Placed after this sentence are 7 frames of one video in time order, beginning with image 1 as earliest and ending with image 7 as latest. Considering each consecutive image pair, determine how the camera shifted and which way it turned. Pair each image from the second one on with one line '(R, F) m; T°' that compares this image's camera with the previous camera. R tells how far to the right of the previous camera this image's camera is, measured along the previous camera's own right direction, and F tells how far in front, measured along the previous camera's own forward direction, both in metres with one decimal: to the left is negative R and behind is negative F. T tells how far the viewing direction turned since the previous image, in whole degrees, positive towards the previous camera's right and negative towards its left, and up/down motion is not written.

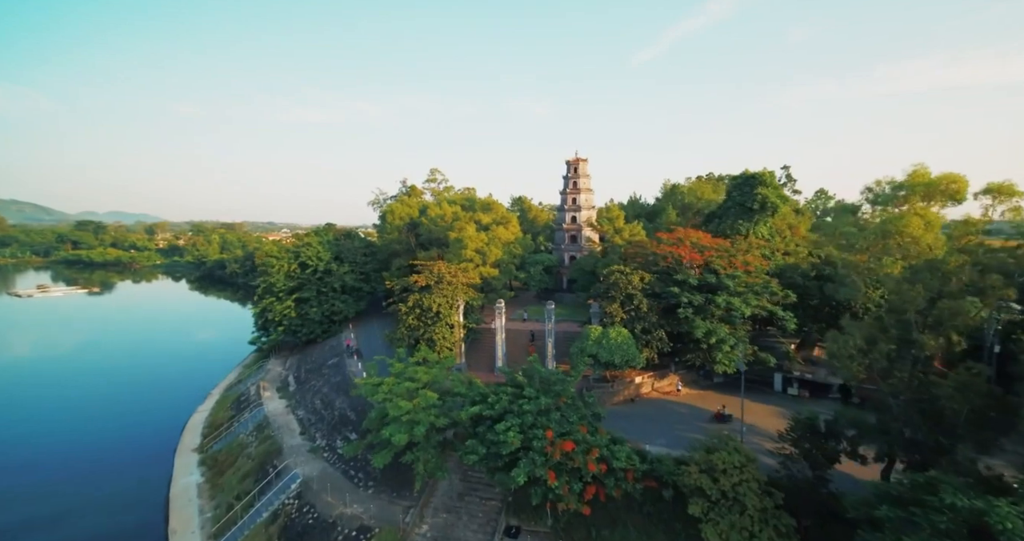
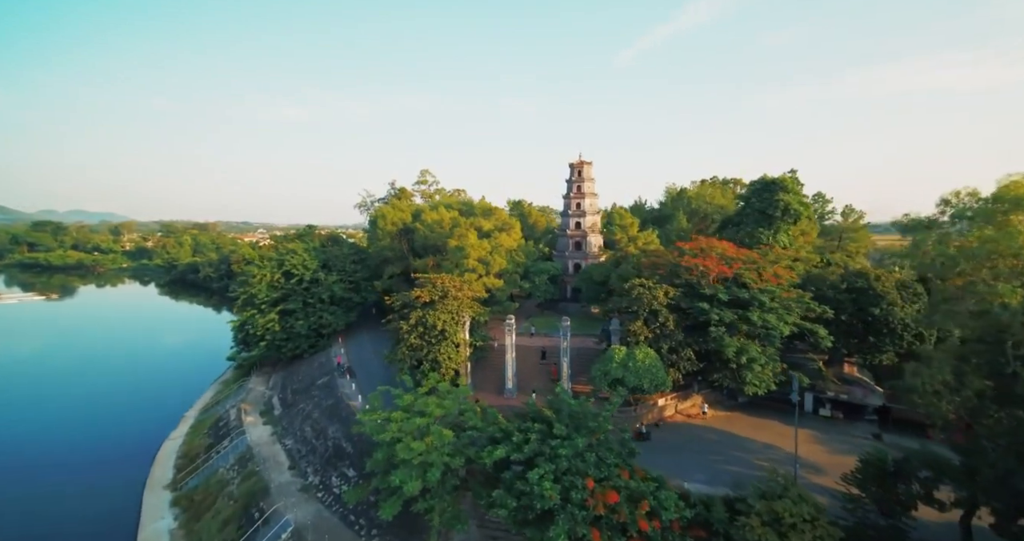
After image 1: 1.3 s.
(-1.4, +1.9) m; +2°
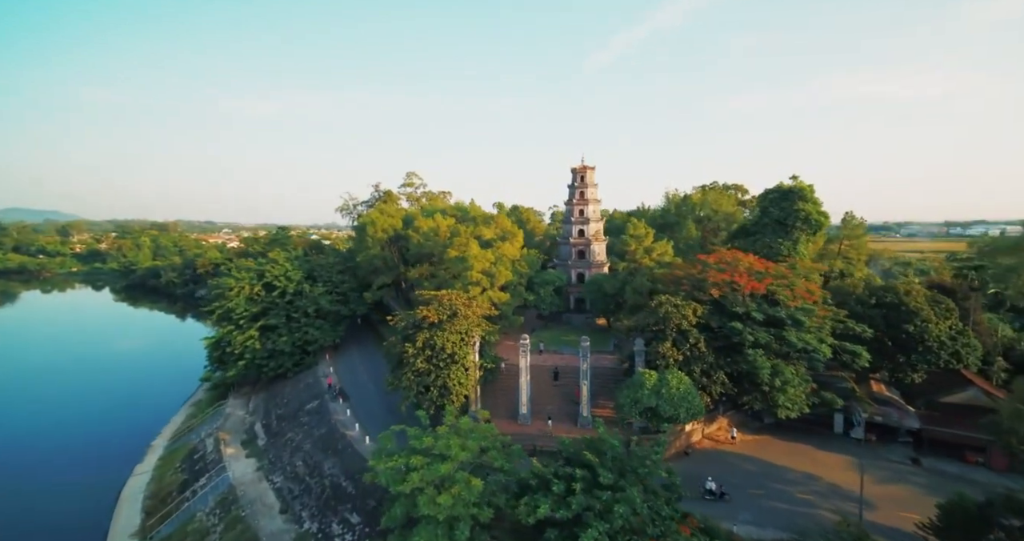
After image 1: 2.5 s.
(-1.7, +1.7) m; +3°
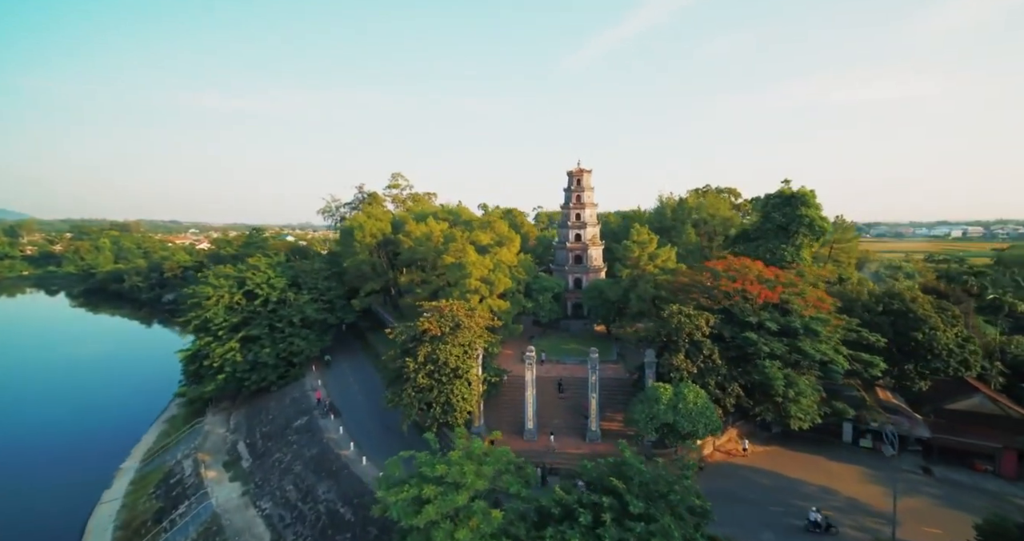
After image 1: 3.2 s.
(-1.1, +0.9) m; +3°
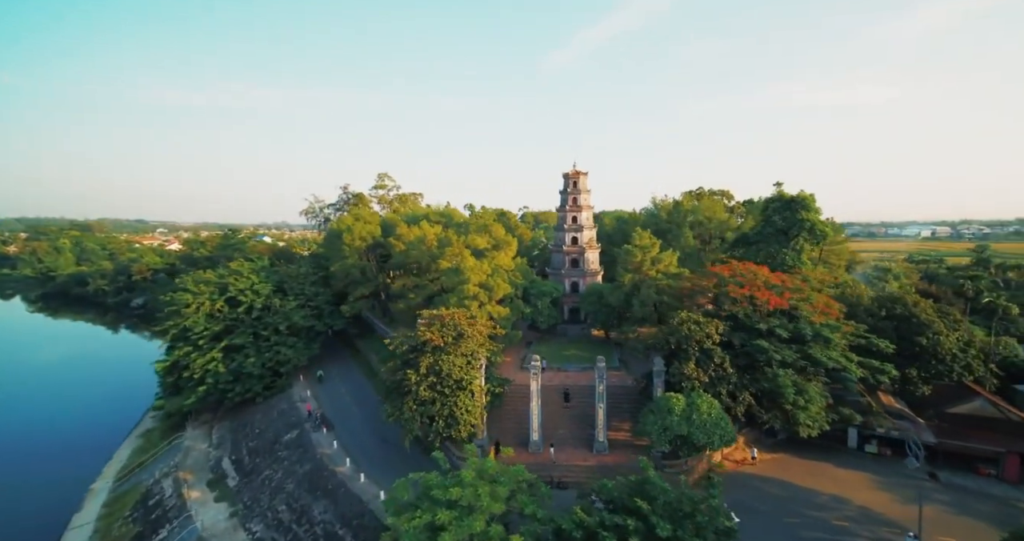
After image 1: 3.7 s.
(-1.0, +0.7) m; +2°
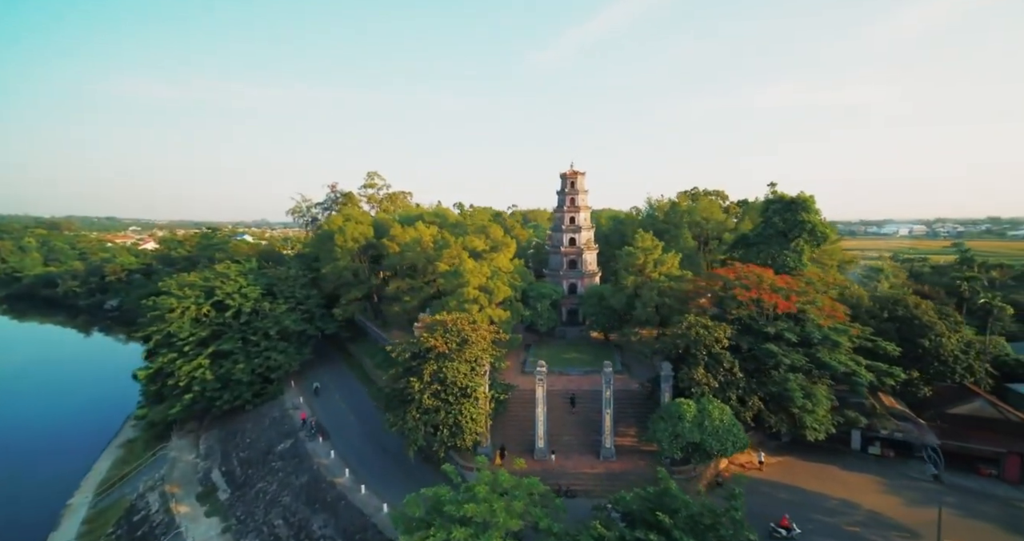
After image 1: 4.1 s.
(-0.8, +0.5) m; +2°
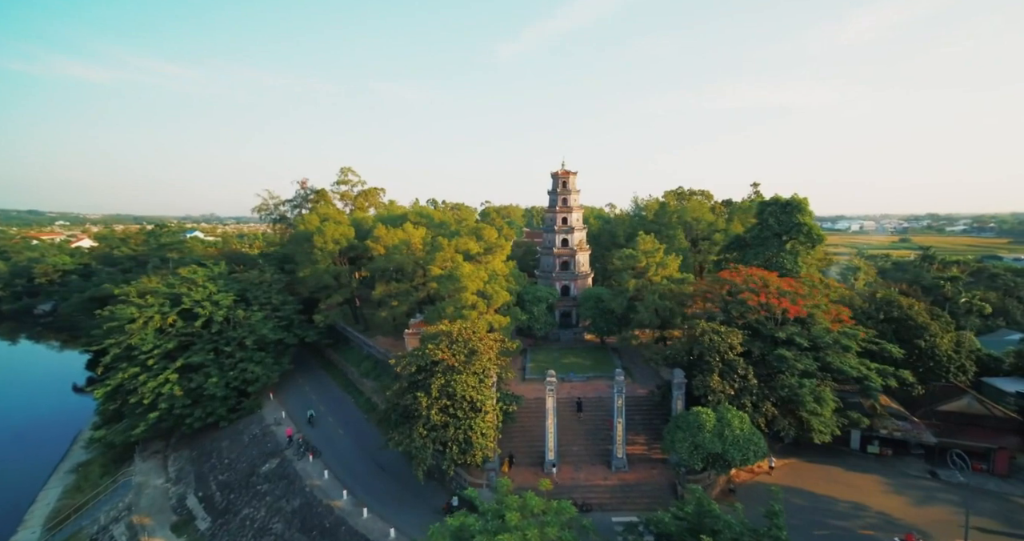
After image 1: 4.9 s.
(-1.7, +1.0) m; +4°
